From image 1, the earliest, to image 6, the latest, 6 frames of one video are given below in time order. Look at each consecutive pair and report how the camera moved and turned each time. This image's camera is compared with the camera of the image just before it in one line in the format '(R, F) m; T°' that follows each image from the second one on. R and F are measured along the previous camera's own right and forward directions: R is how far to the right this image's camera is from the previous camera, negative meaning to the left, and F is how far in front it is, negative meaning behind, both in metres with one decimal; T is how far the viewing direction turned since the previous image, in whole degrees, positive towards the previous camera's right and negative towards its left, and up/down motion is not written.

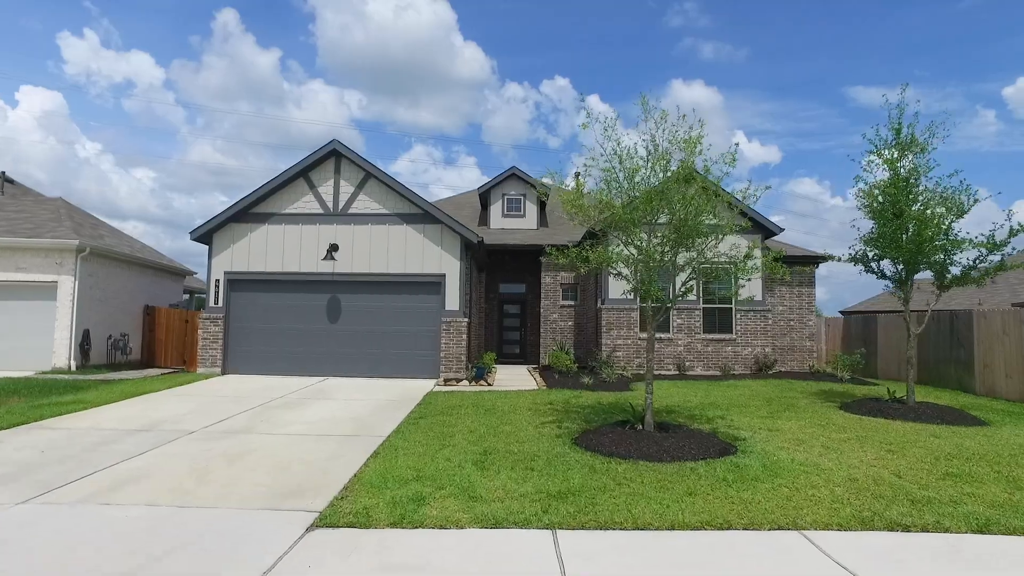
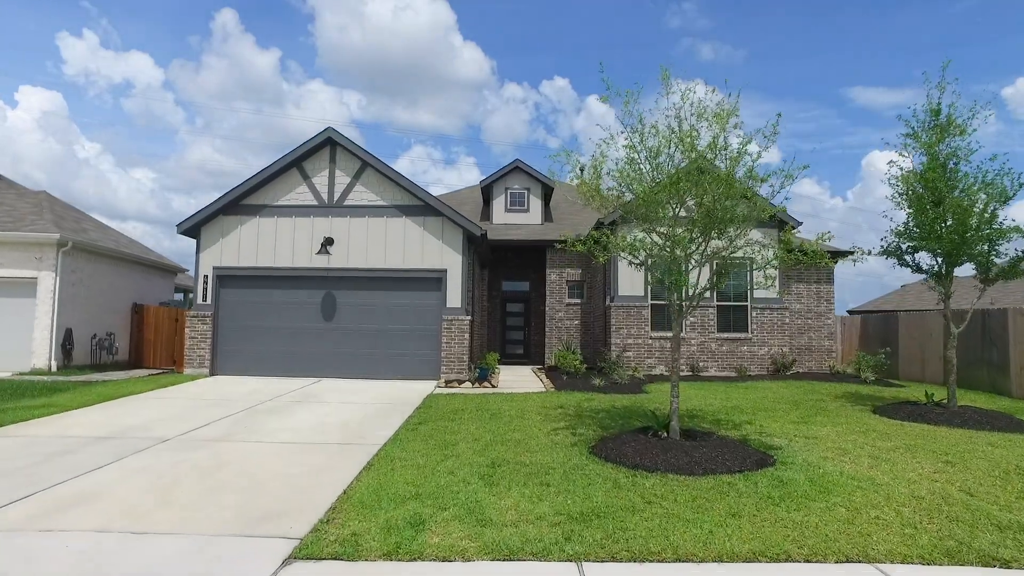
(-0.1, +0.7) m; 0°
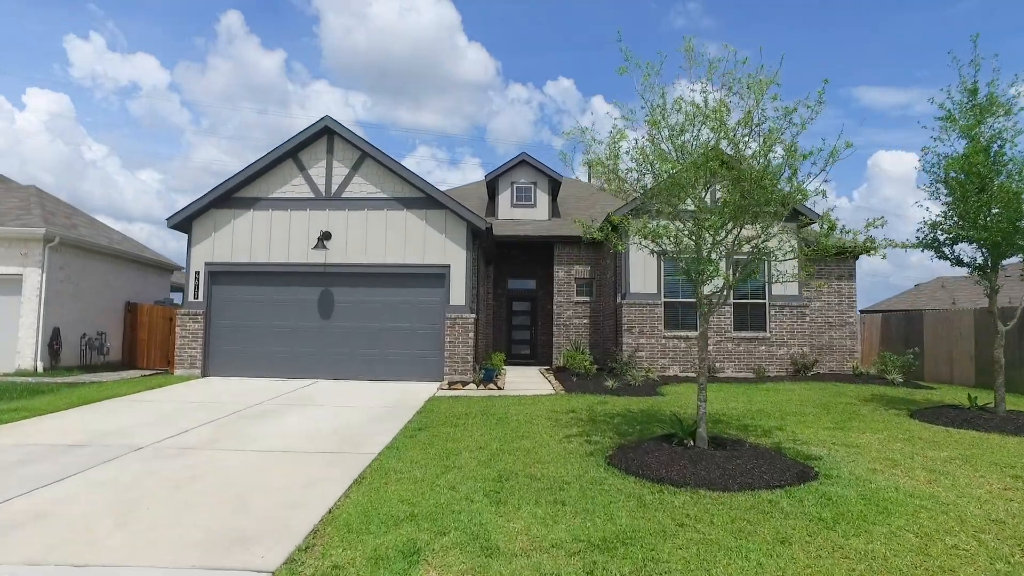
(0.0, +0.7) m; 0°
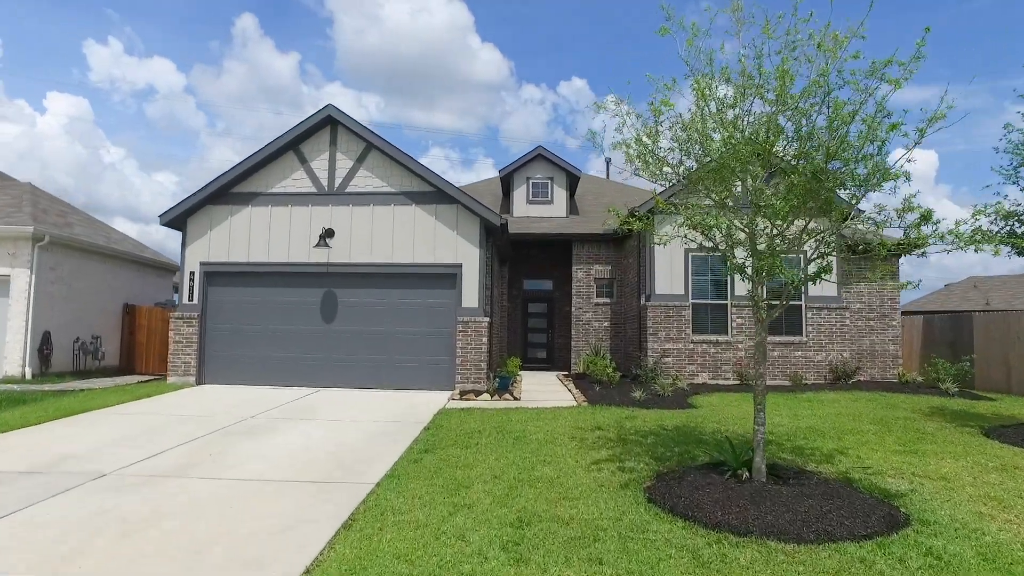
(-0.1, +0.9) m; -1°
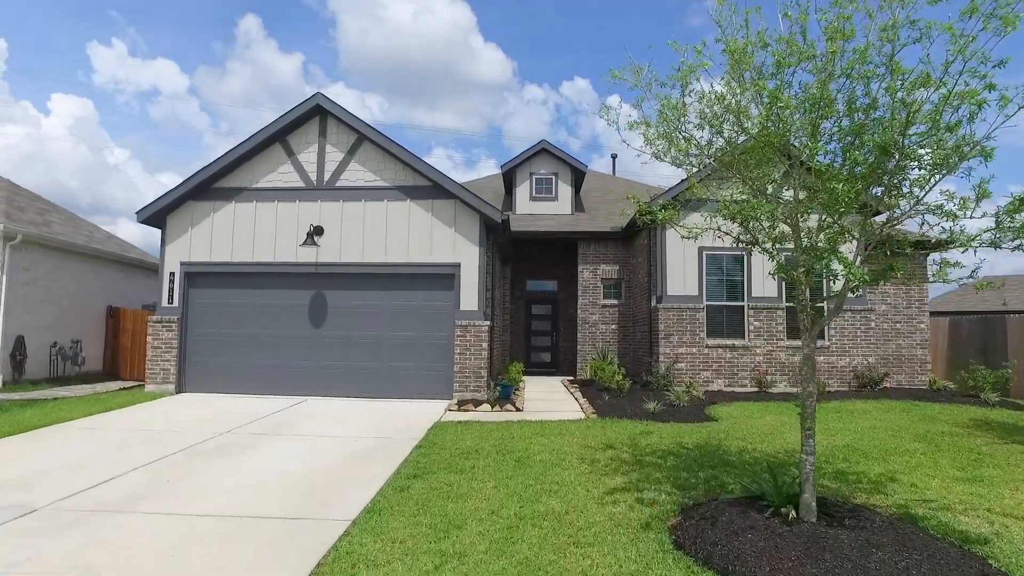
(0.0, +0.8) m; 0°
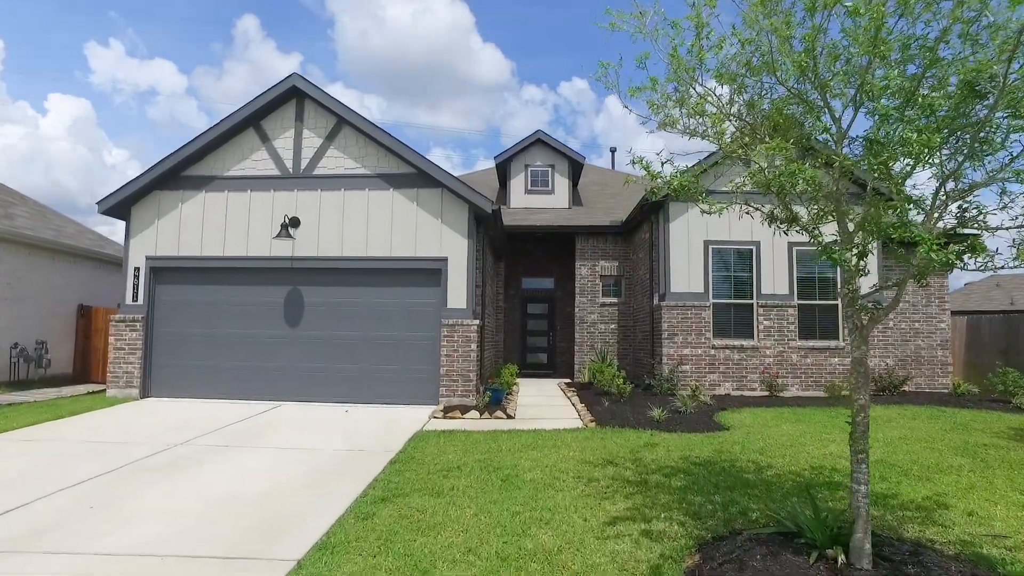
(+0.1, +0.8) m; 0°
